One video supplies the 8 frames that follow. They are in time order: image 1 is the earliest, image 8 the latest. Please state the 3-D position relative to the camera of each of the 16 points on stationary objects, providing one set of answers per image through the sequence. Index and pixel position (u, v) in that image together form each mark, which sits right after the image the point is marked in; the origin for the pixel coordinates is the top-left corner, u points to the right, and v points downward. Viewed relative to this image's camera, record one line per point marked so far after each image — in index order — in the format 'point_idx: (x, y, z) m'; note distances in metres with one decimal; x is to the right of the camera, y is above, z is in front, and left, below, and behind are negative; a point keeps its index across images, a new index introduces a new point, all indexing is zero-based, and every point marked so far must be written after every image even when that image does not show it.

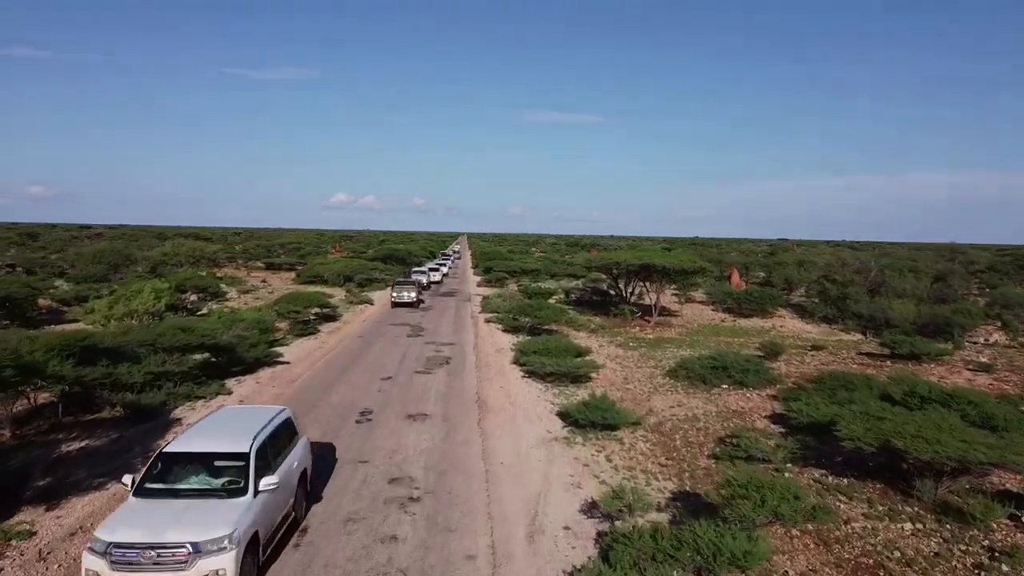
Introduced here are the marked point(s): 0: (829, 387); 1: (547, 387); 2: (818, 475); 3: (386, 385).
0: (+6.6, -2.1, +16.9) m
1: (+0.8, -2.3, +18.4) m
2: (+4.6, -2.8, +12.1) m
3: (-2.8, -2.2, +17.9) m
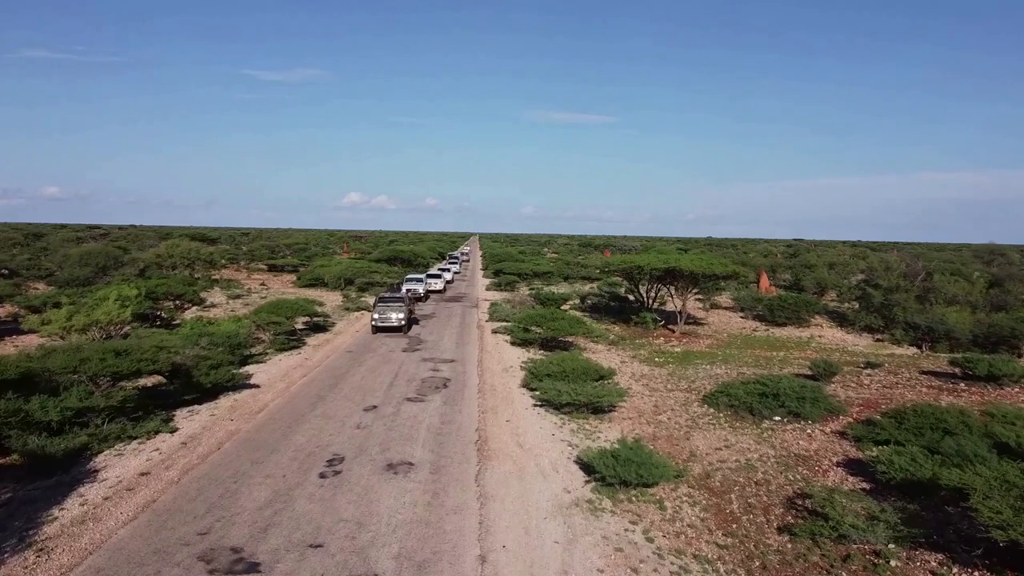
0: (+6.8, -2.3, +13.6) m
1: (+1.0, -2.5, +15.1) m
2: (+4.6, -3.0, +8.8) m
3: (-2.7, -2.4, +14.8) m
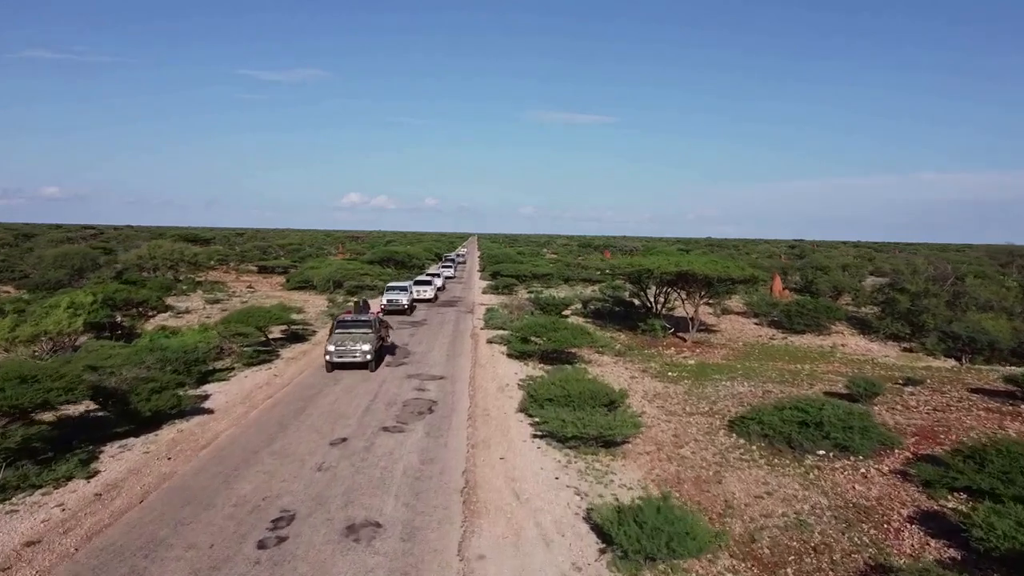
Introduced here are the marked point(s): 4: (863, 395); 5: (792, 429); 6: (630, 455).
0: (+6.7, -2.5, +11.0) m
1: (+0.9, -2.7, +12.6) m
2: (+4.6, -3.2, +6.3) m
3: (-2.7, -2.6, +12.2) m
4: (+7.7, -2.3, +17.6) m
5: (+4.9, -2.5, +14.2) m
6: (+1.9, -2.7, +13.1) m
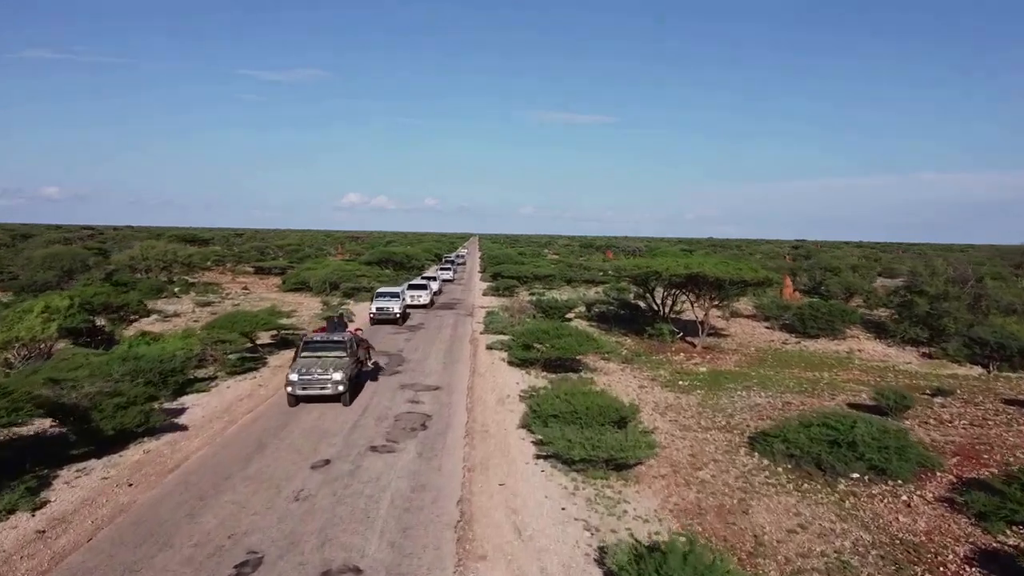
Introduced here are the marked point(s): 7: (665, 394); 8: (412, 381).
0: (+6.7, -2.6, +9.7) m
1: (+0.9, -2.8, +11.3) m
2: (+4.6, -3.3, +5.0) m
3: (-2.7, -2.7, +10.9) m
4: (+7.7, -2.4, +16.3) m
5: (+4.9, -2.5, +12.9) m
6: (+1.9, -2.8, +11.8) m
7: (+3.6, -2.5, +19.1) m
8: (-2.3, -2.2, +18.9) m
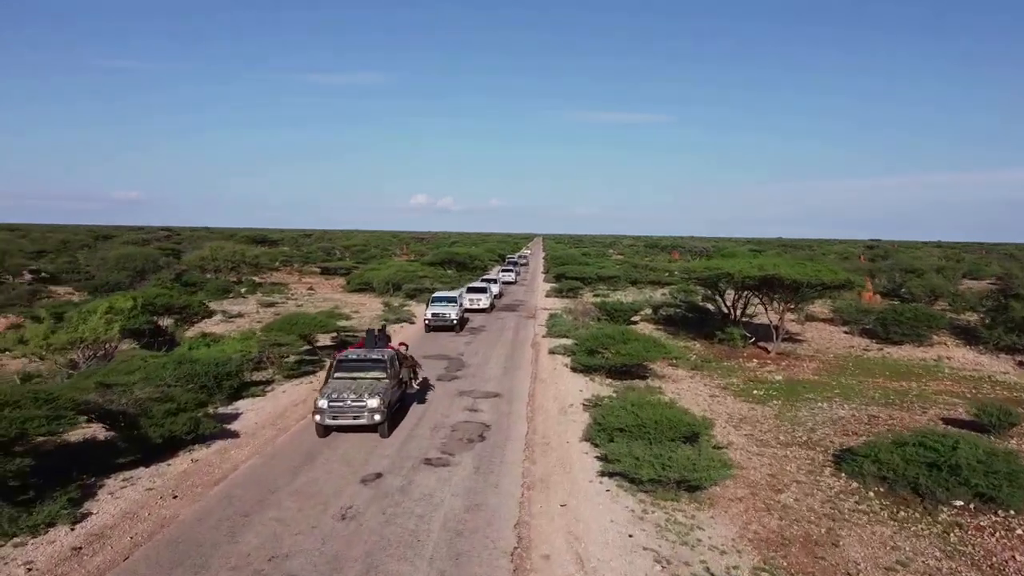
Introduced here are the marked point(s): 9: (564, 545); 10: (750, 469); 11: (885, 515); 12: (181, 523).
0: (+7.4, -2.7, +8.3) m
1: (+1.7, -2.8, +10.4) m
2: (+4.9, -3.4, +3.8) m
3: (-1.9, -2.7, +10.3) m
4: (+8.9, -2.5, +14.8) m
5: (+5.8, -2.6, +11.6) m
6: (+2.8, -2.8, +10.7) m
7: (+5.0, -2.6, +17.9) m
8: (-0.9, -2.2, +18.2) m
9: (+0.6, -2.9, +9.1) m
10: (+3.6, -2.8, +12.4) m
11: (+4.9, -3.0, +10.7) m
12: (-3.9, -2.8, +9.6) m
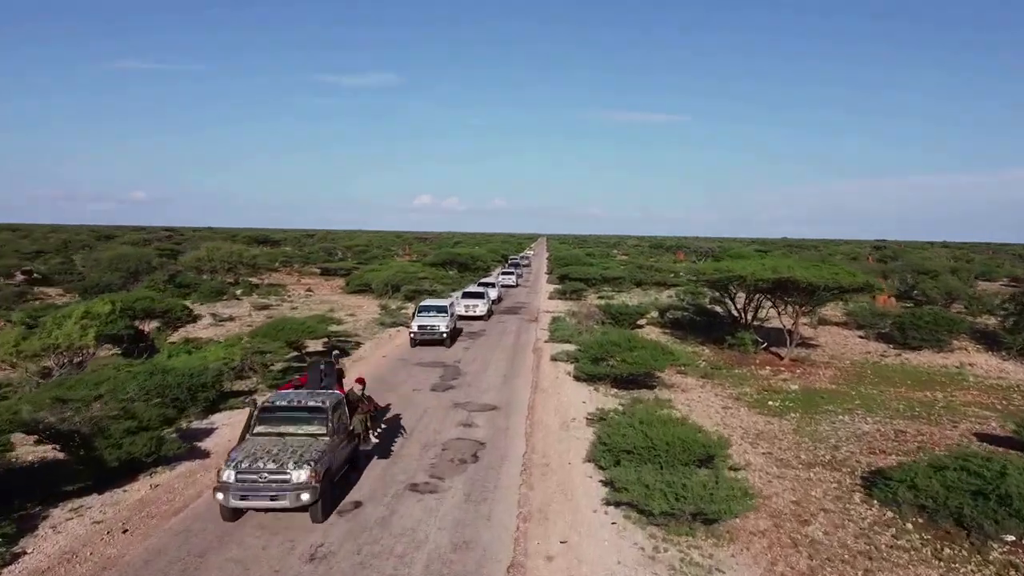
0: (+7.3, -2.8, +7.1) m
1: (+1.6, -2.9, +9.1) m
2: (+4.8, -3.4, +2.5) m
3: (-2.0, -2.8, +9.1) m
4: (+8.8, -2.6, +13.6) m
5: (+5.8, -2.7, +10.3) m
6: (+2.7, -2.9, +9.5) m
7: (+5.0, -2.7, +16.6) m
8: (-1.0, -2.3, +16.9) m
9: (+0.5, -3.0, +7.9) m
10: (+3.6, -2.9, +11.2) m
11: (+4.9, -3.1, +9.4) m
12: (-4.0, -2.9, +8.4) m
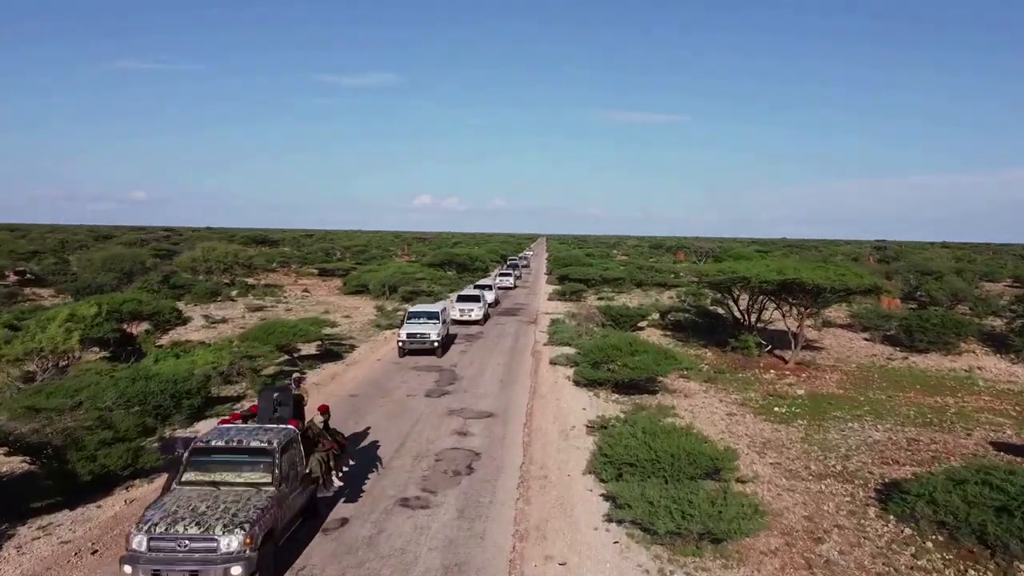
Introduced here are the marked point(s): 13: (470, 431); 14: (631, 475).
0: (+7.2, -2.8, +6.5) m
1: (+1.6, -3.0, +8.6) m
2: (+4.7, -3.5, +1.9) m
3: (-2.1, -2.9, +8.5) m
4: (+8.8, -2.7, +13.0) m
5: (+5.7, -2.8, +9.8) m
6: (+2.6, -3.0, +8.9) m
7: (+4.9, -2.7, +16.0) m
8: (-1.0, -2.4, +16.3) m
9: (+0.5, -3.0, +7.3) m
10: (+3.5, -2.9, +10.6) m
11: (+4.8, -3.1, +8.8) m
12: (-4.1, -2.9, +7.8) m
13: (-0.7, -2.5, +14.5) m
14: (+1.6, -2.5, +11.0) m
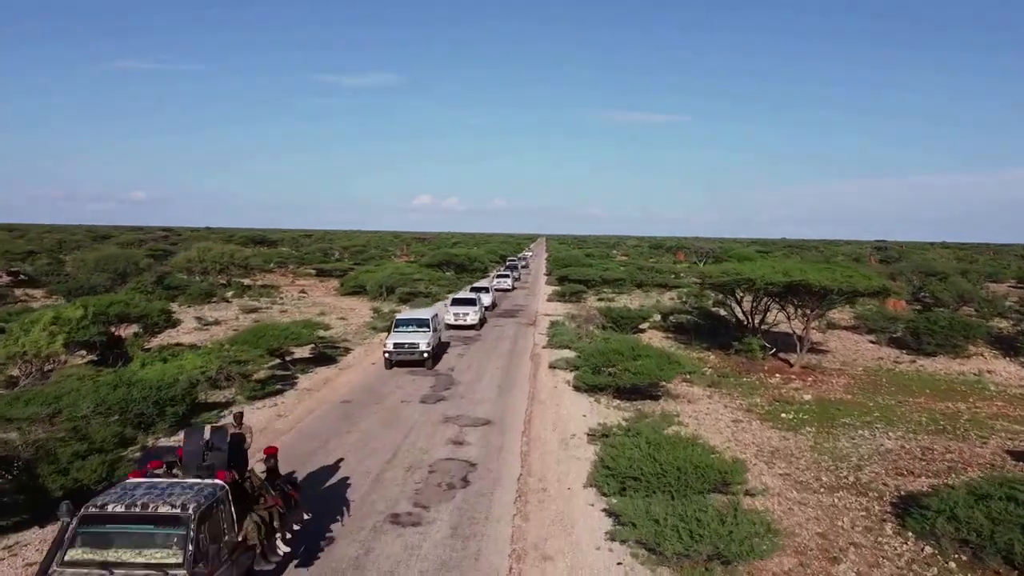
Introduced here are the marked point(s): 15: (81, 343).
0: (+7.2, -2.9, +5.9) m
1: (+1.5, -3.0, +8.0) m
2: (+4.7, -3.5, +1.3) m
3: (-2.1, -2.9, +7.9) m
4: (+8.7, -2.7, +12.4) m
5: (+5.7, -2.8, +9.2) m
6: (+2.6, -3.0, +8.3) m
7: (+4.9, -2.8, +15.5) m
8: (-1.1, -2.4, +15.8) m
9: (+0.4, -3.1, +6.7) m
10: (+3.5, -3.0, +10.0) m
11: (+4.8, -3.2, +8.2) m
12: (-4.1, -3.0, +7.2) m
13: (-0.8, -2.6, +13.9) m
14: (+1.6, -2.5, +10.4) m
15: (-10.4, -1.3, +19.6) m
